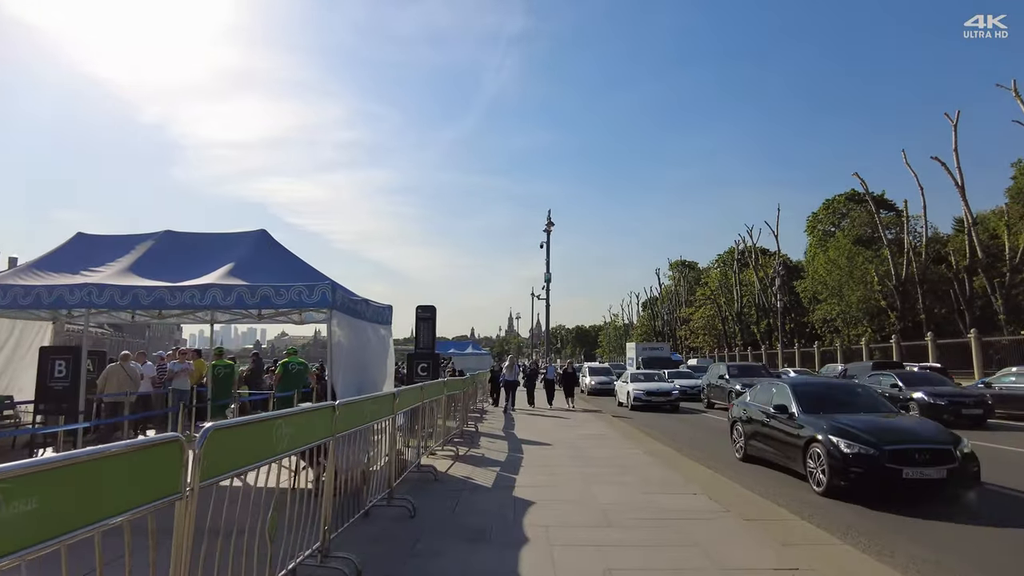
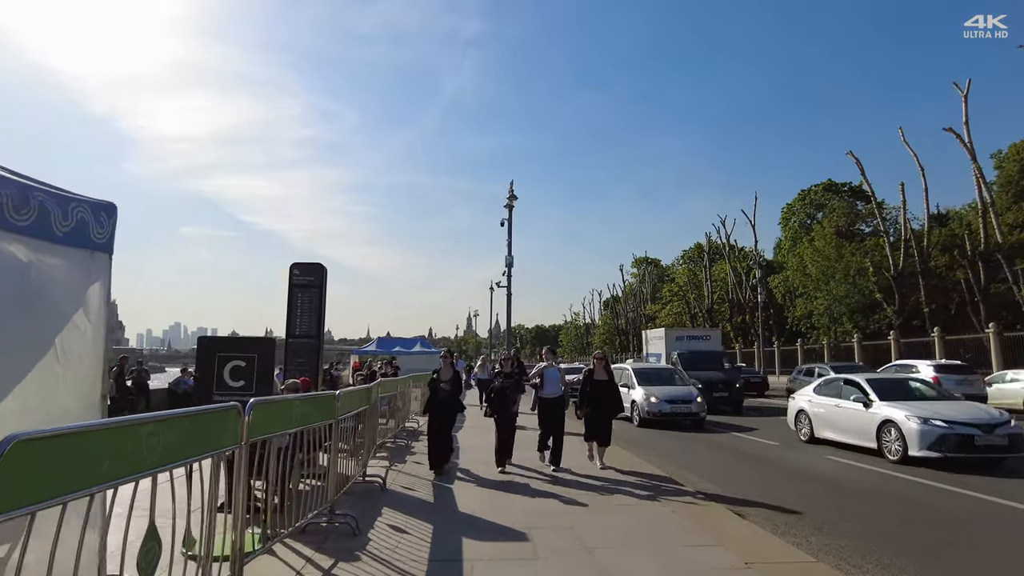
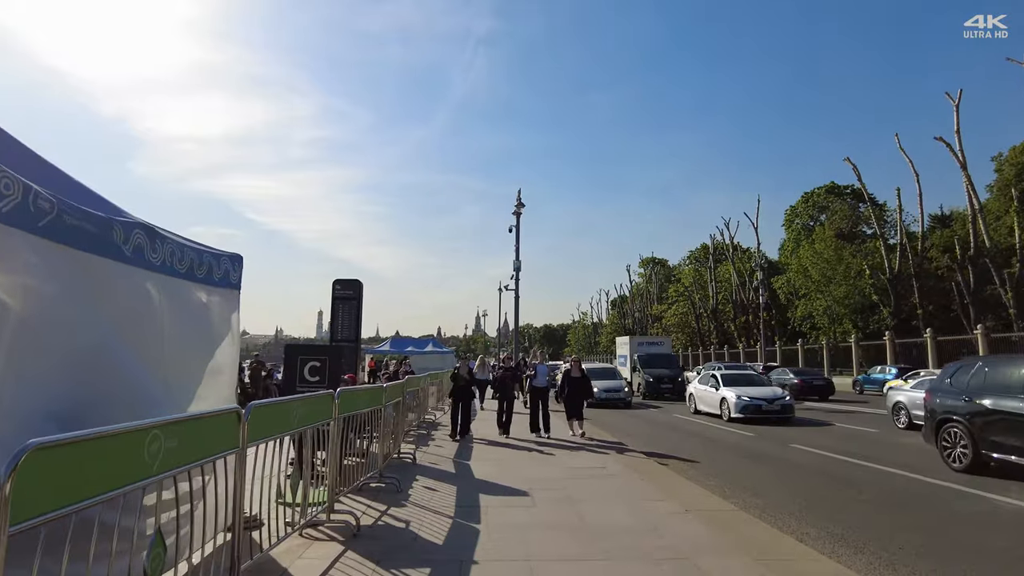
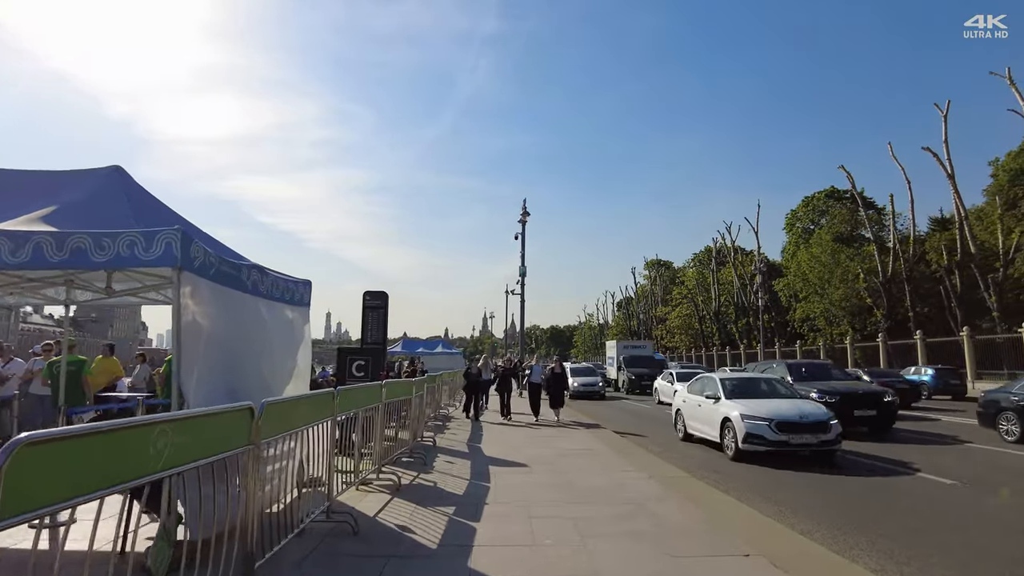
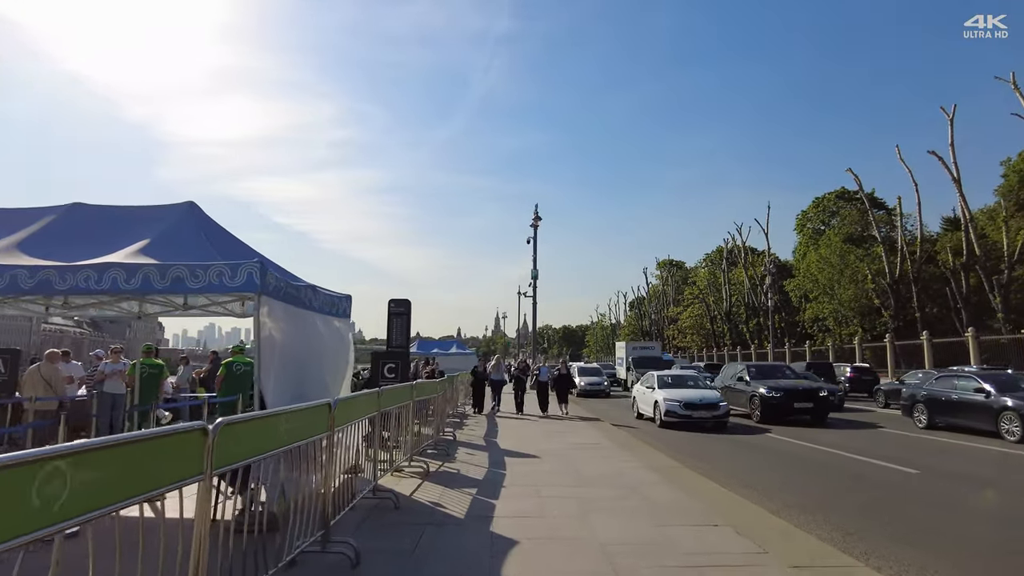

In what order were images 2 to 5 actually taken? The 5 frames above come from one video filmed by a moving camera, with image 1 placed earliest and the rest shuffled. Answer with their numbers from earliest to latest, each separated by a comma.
5, 4, 3, 2
